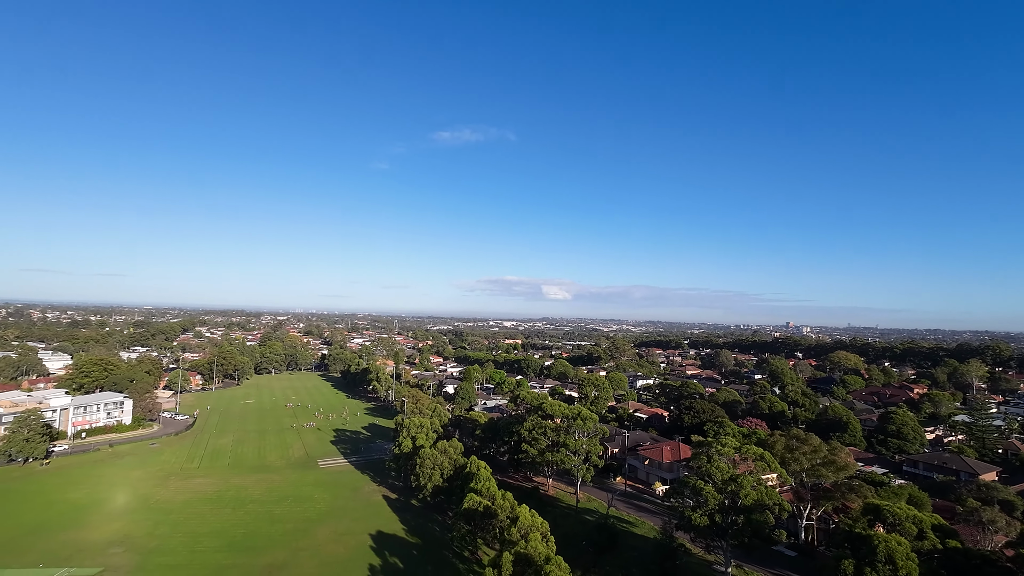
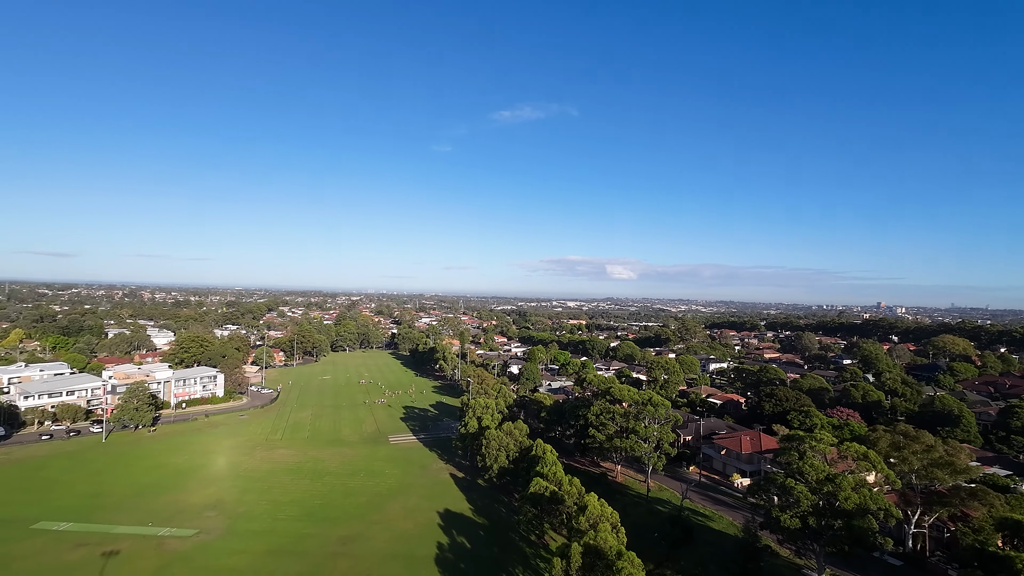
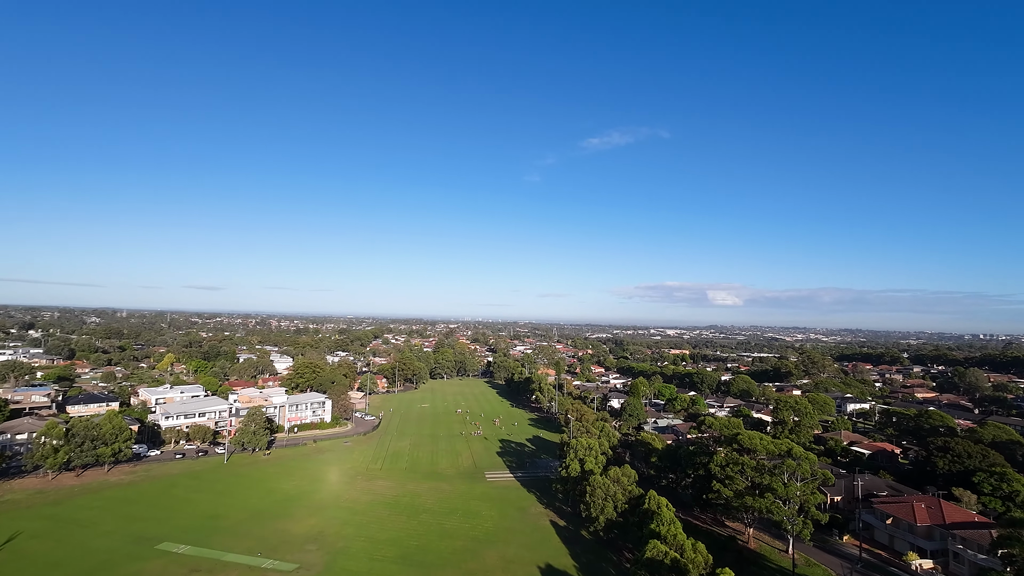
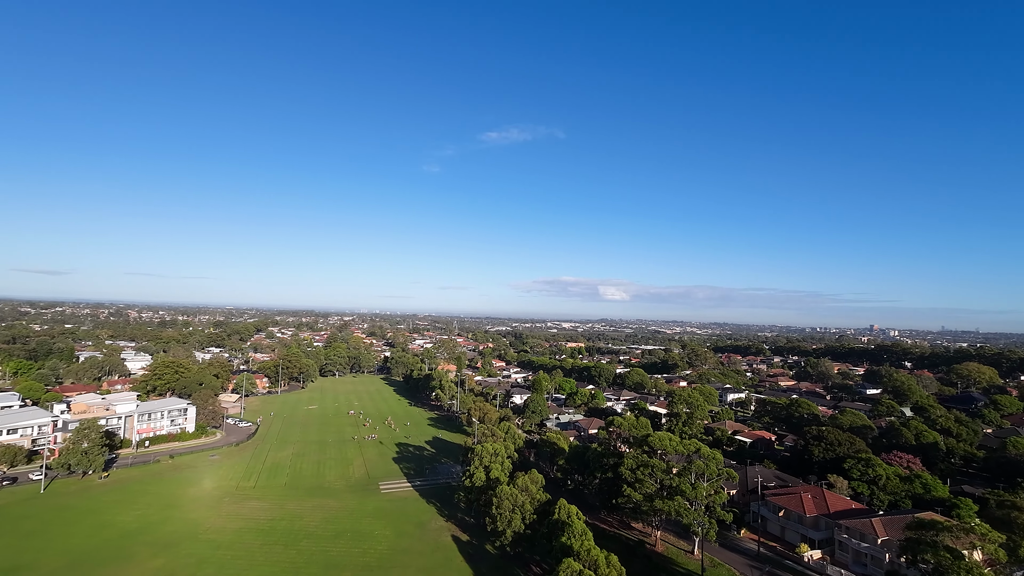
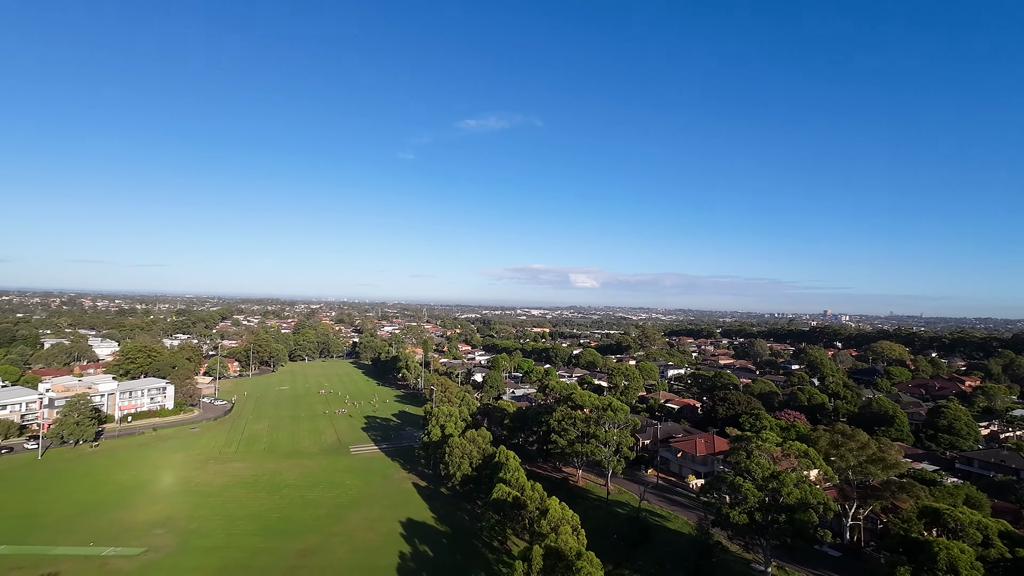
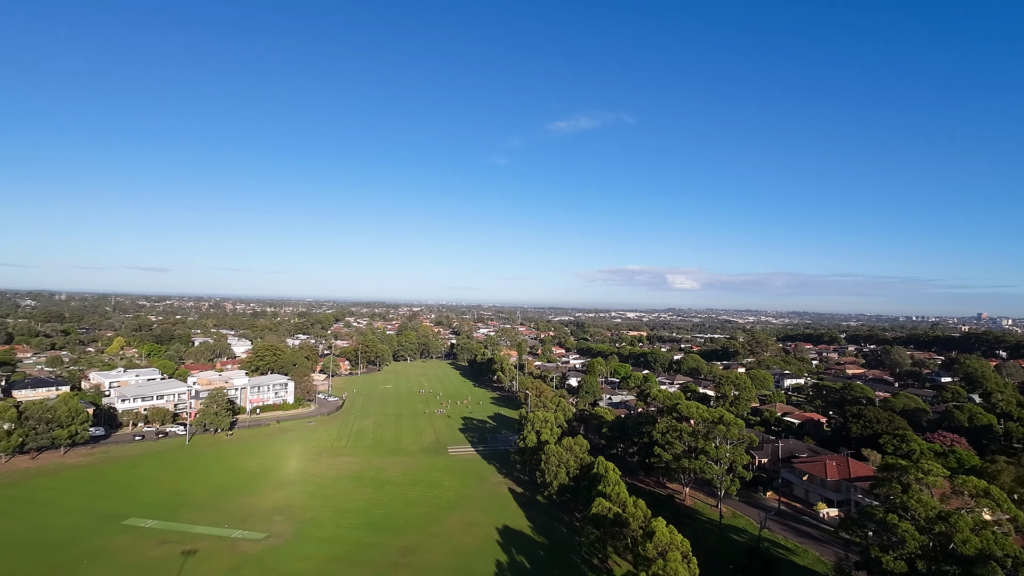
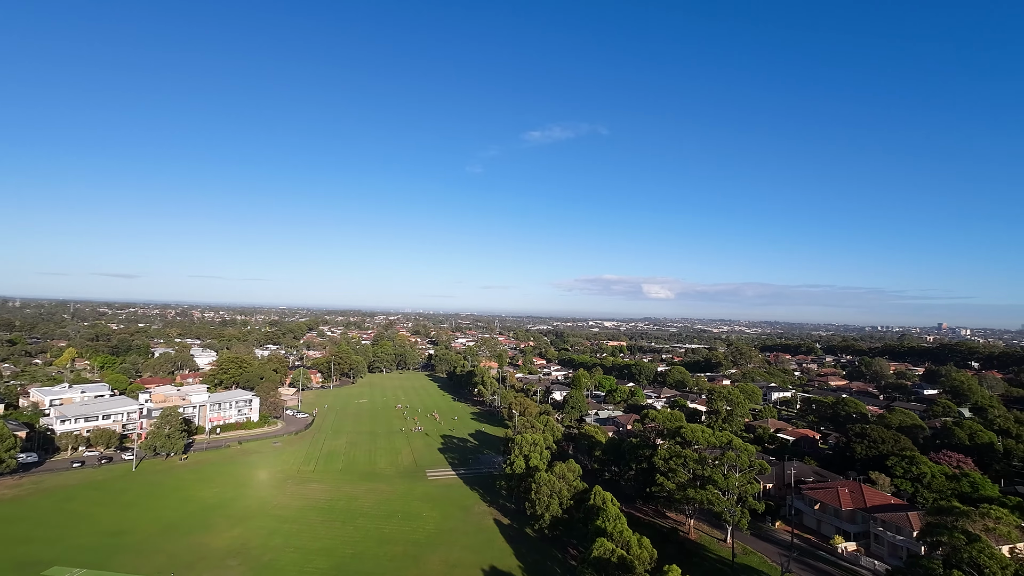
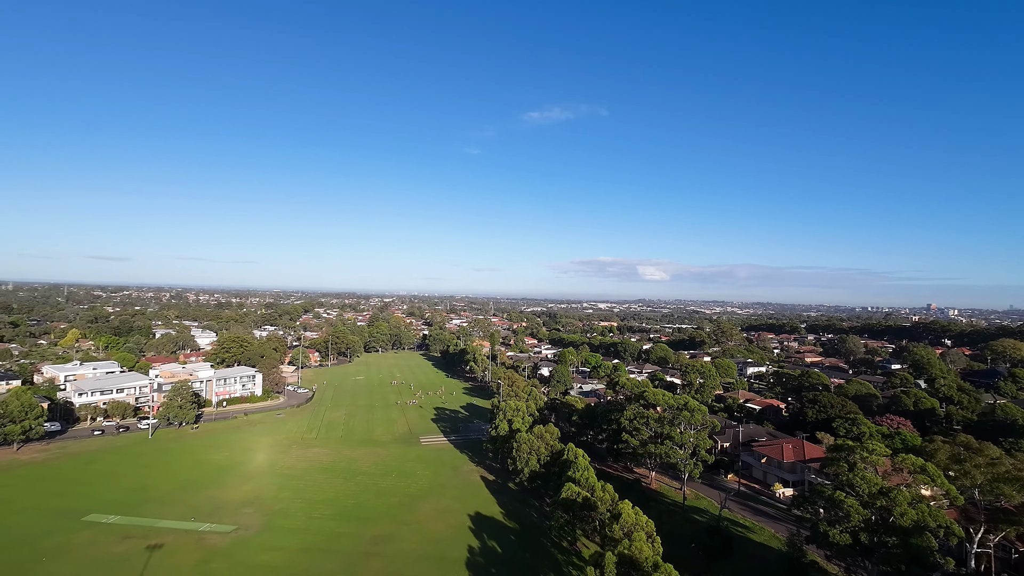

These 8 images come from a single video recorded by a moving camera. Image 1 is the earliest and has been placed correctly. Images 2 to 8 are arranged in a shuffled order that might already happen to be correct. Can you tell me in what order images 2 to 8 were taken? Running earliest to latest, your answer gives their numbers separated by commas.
5, 2, 8, 6, 3, 7, 4
